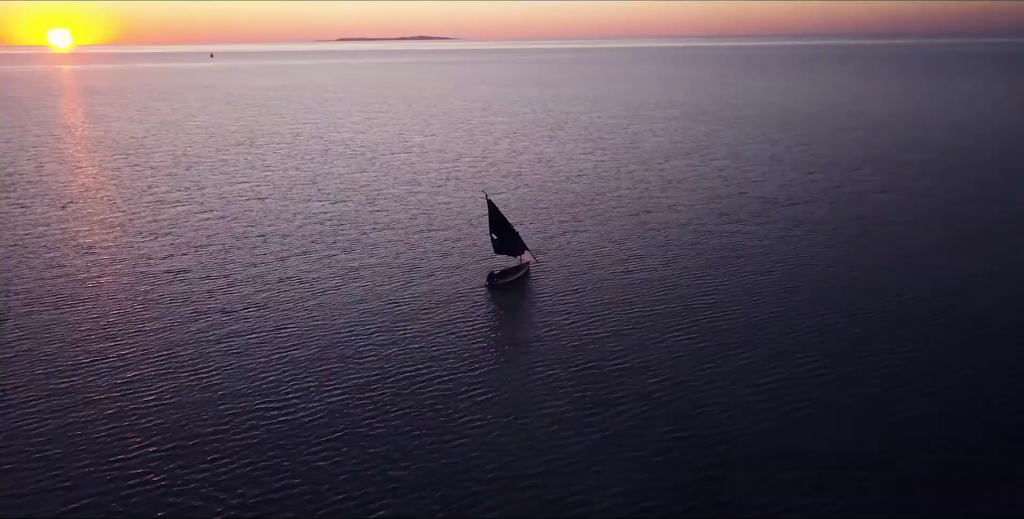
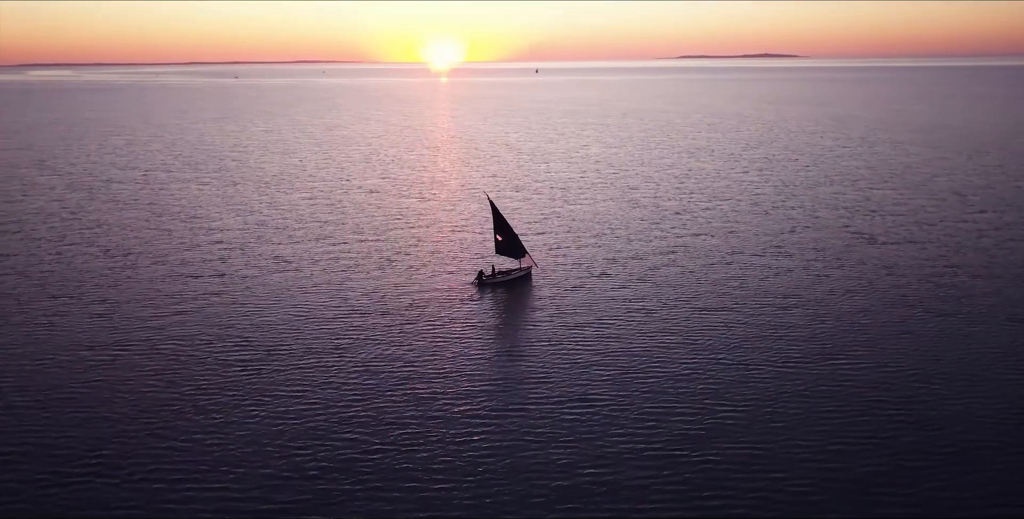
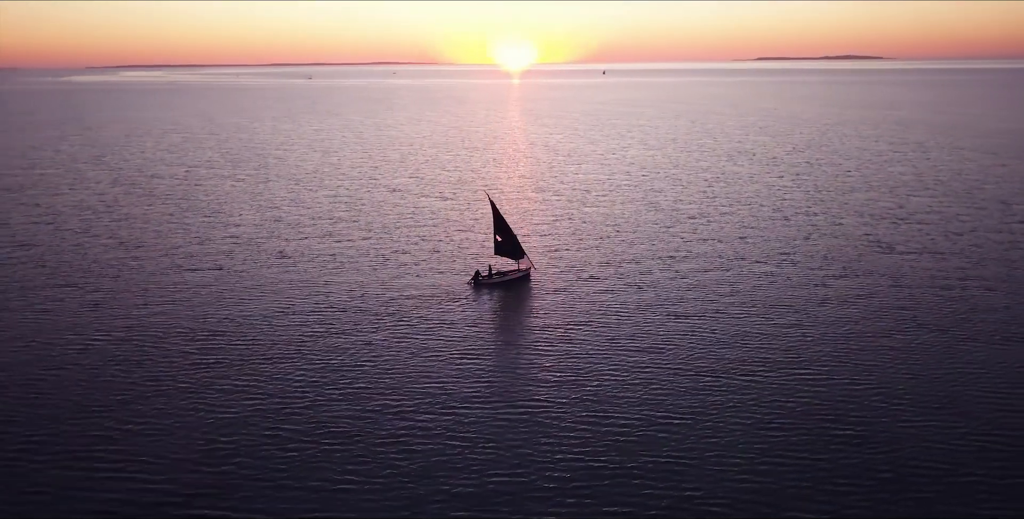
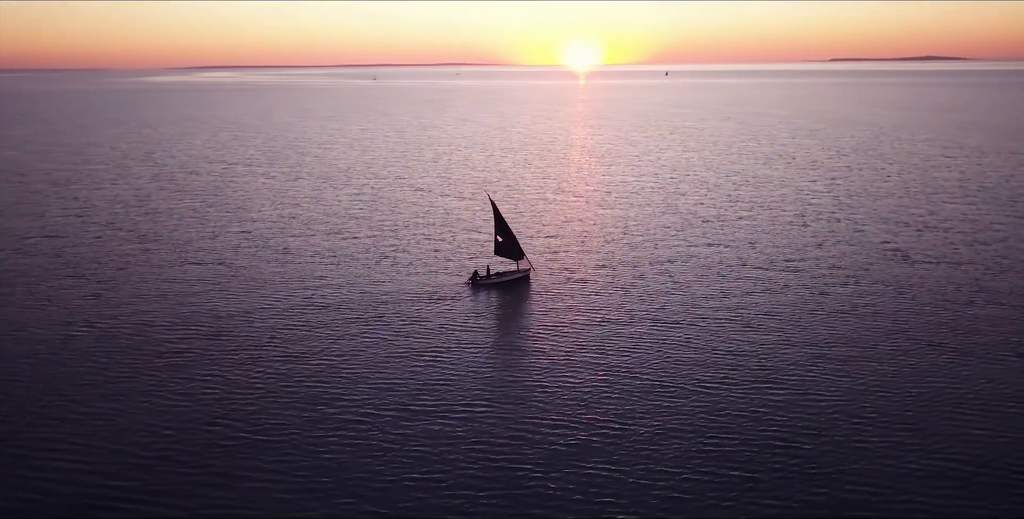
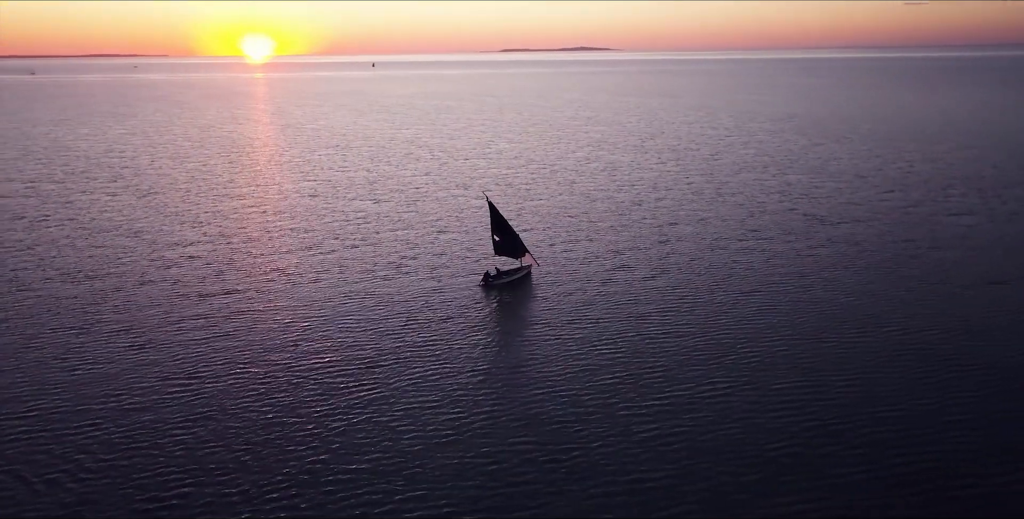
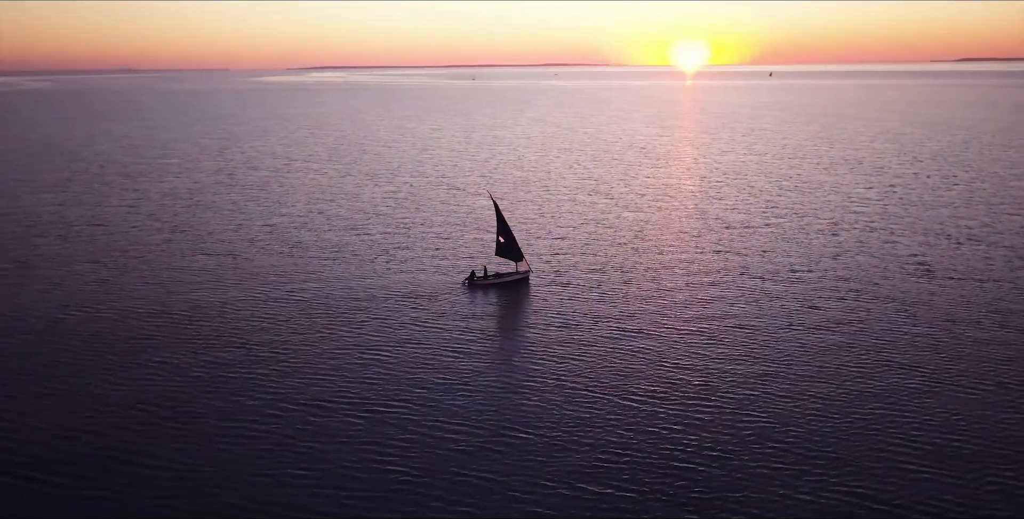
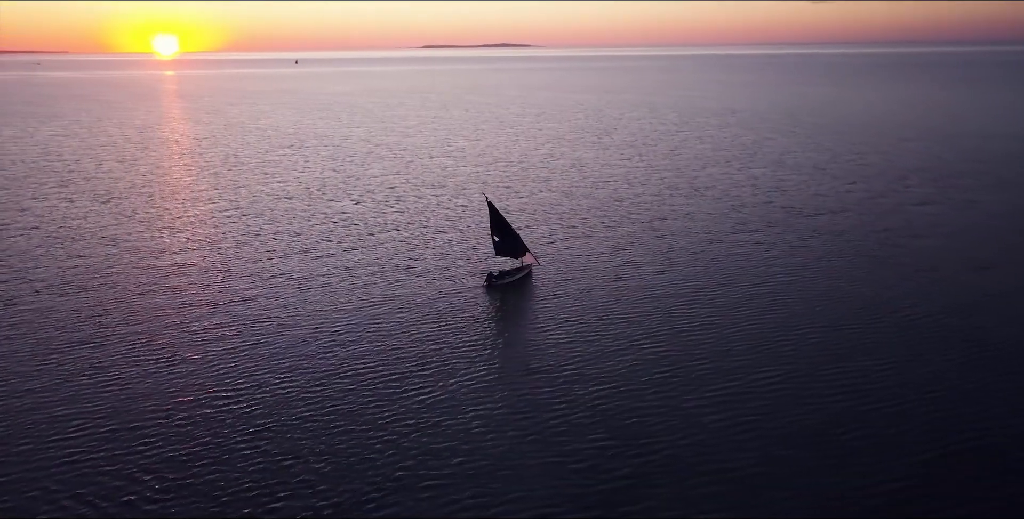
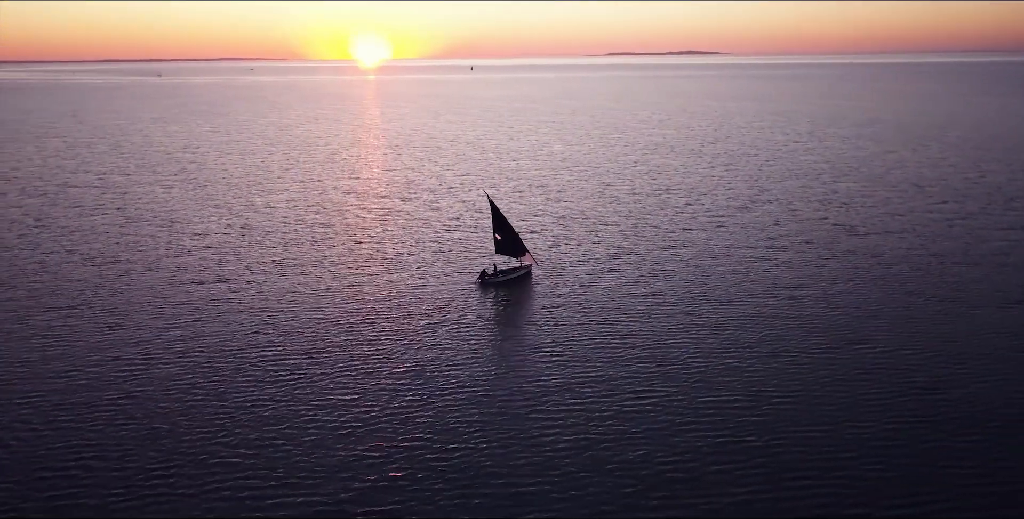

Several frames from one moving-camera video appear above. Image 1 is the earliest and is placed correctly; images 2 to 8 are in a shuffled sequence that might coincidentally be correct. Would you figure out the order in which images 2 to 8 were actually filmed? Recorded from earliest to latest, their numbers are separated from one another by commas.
7, 5, 8, 2, 3, 4, 6
